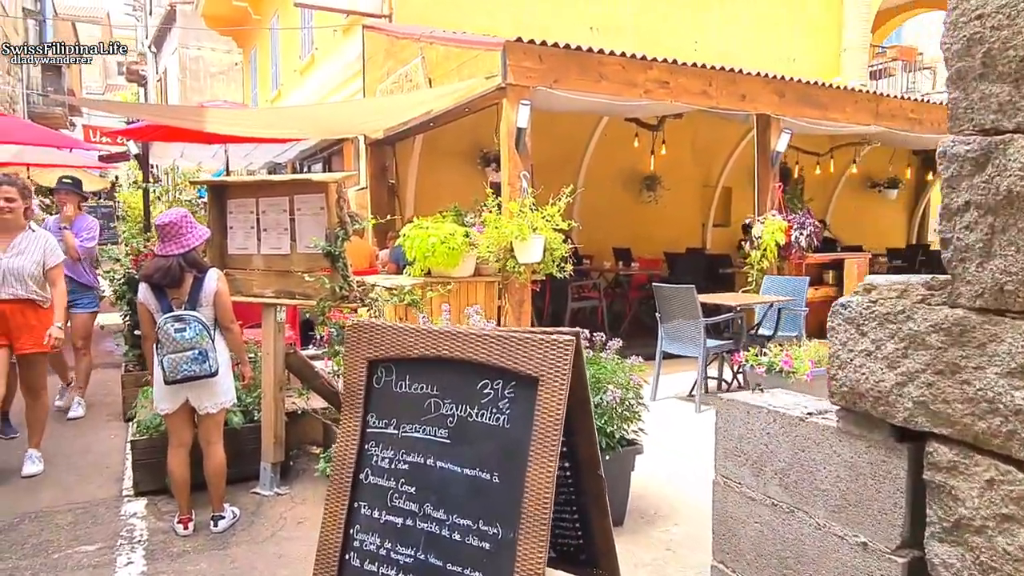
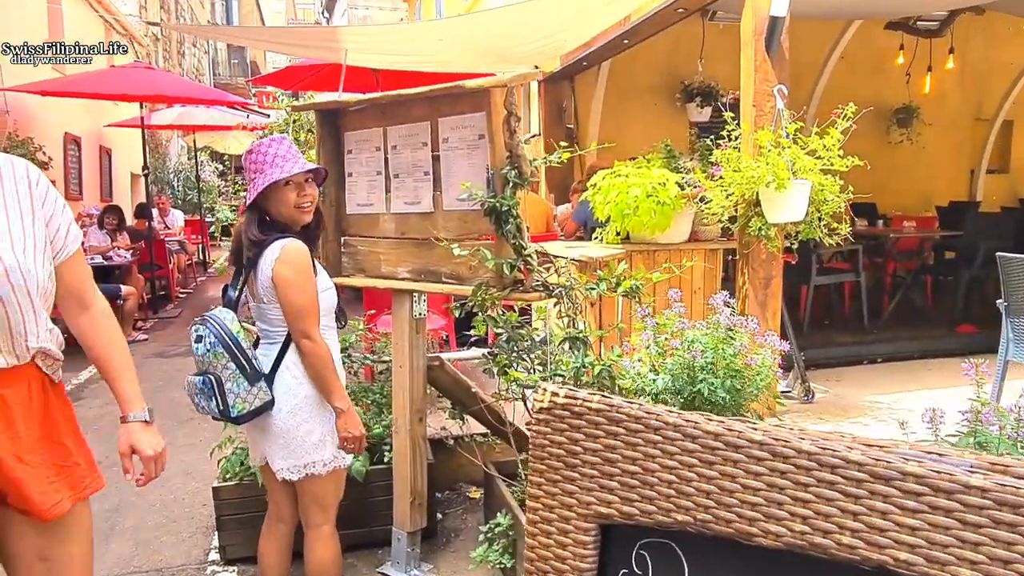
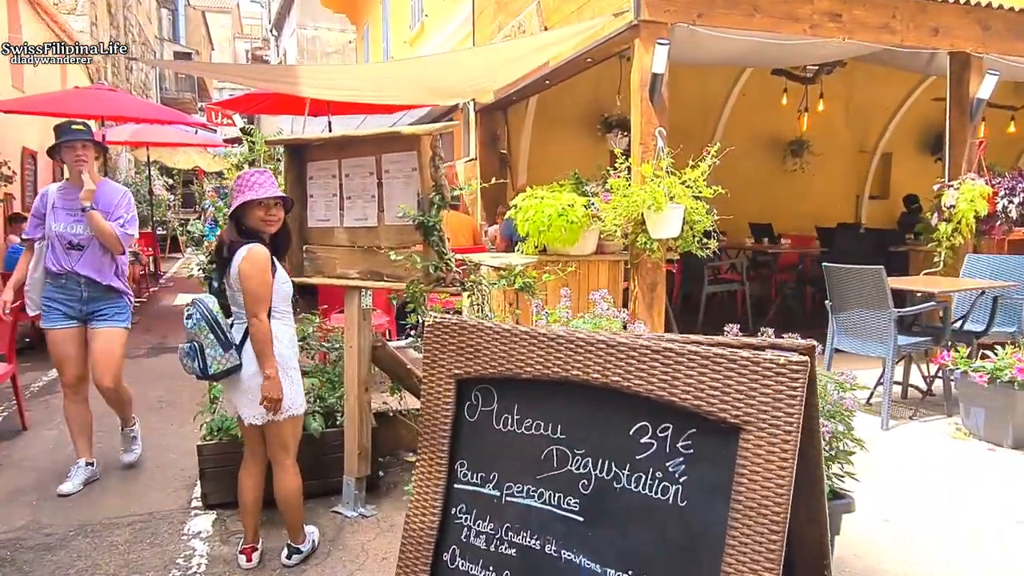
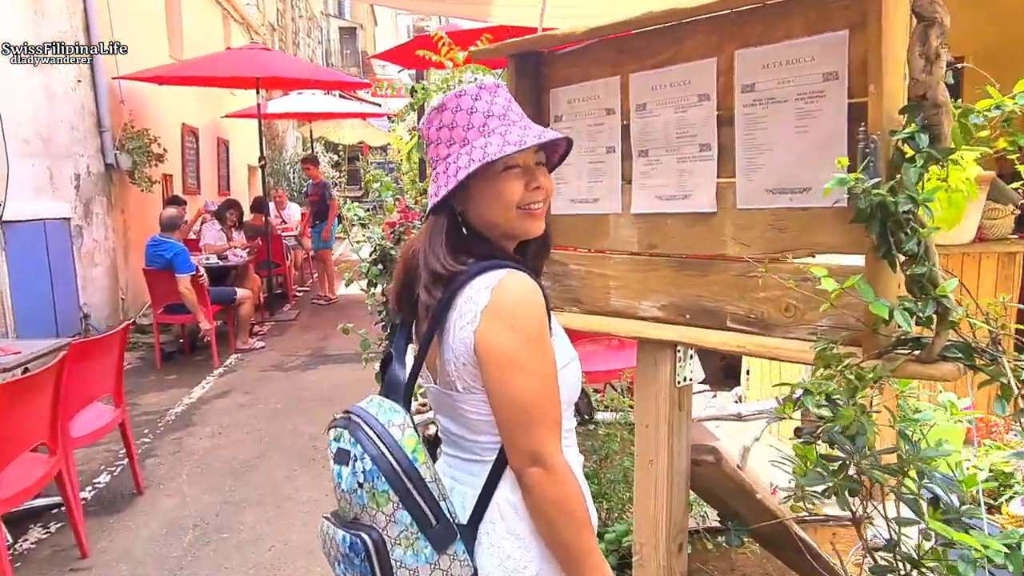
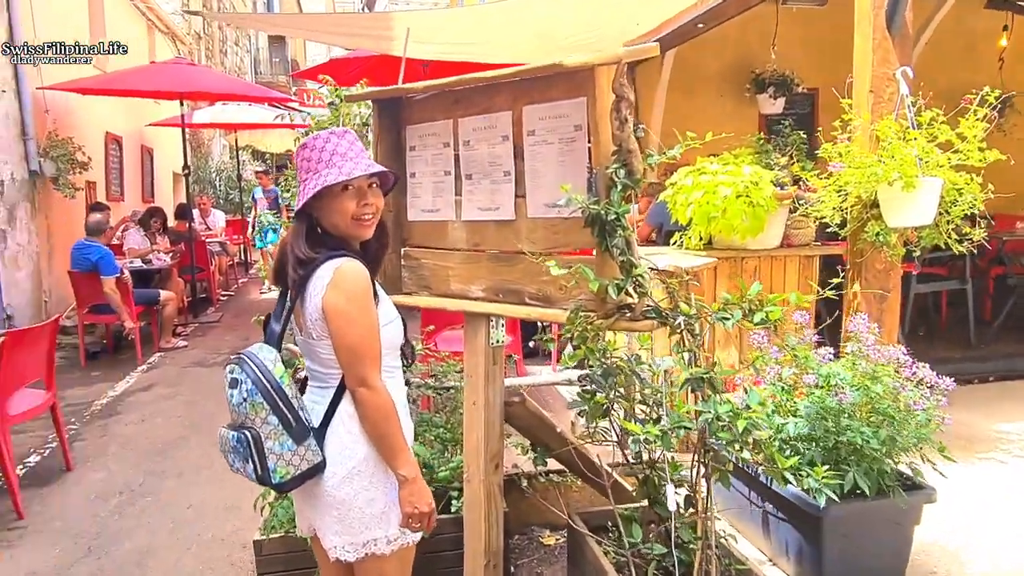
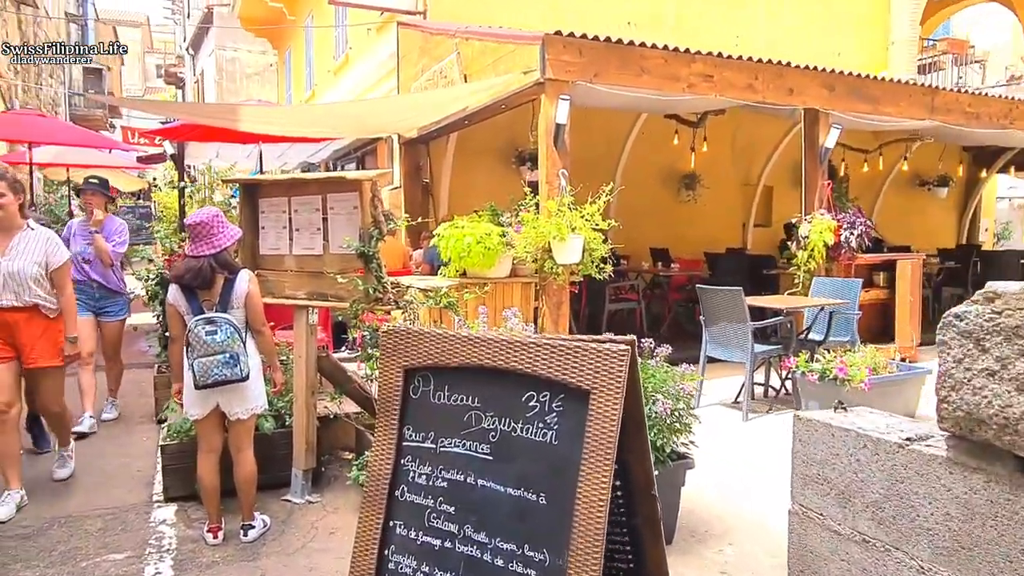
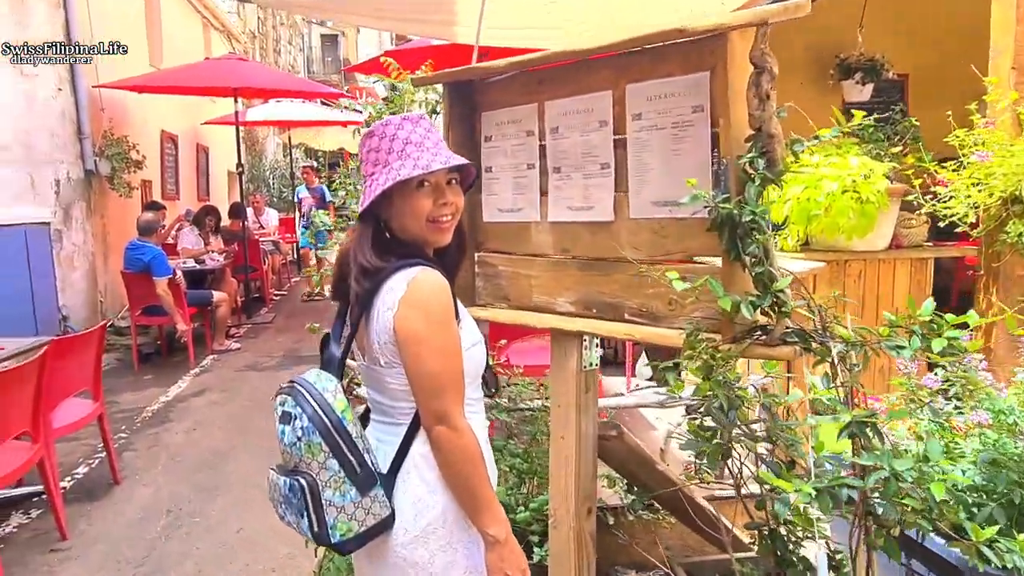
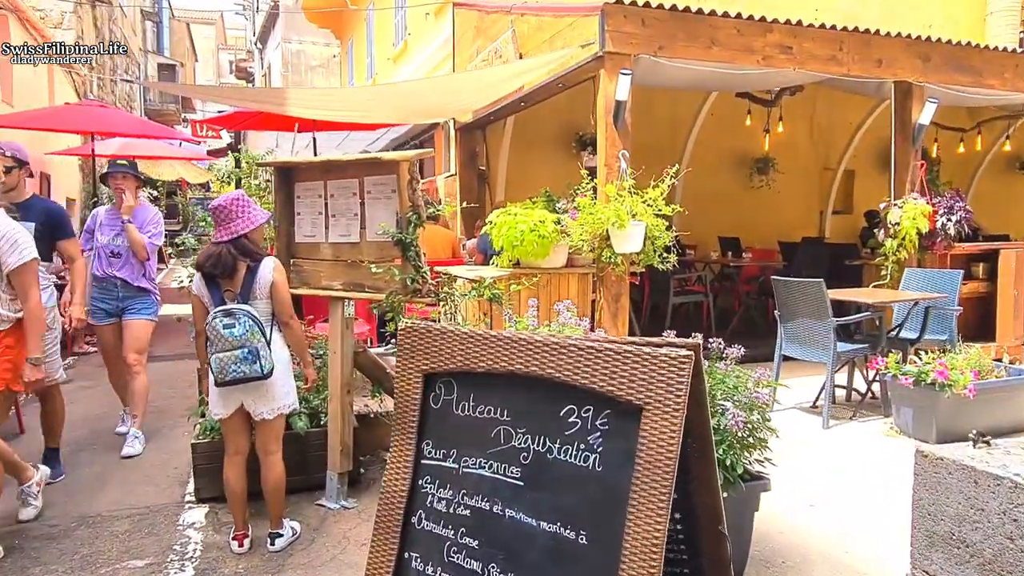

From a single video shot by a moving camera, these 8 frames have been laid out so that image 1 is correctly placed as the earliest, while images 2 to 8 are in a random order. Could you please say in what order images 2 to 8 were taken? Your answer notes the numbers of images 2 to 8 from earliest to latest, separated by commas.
6, 8, 3, 2, 5, 7, 4
